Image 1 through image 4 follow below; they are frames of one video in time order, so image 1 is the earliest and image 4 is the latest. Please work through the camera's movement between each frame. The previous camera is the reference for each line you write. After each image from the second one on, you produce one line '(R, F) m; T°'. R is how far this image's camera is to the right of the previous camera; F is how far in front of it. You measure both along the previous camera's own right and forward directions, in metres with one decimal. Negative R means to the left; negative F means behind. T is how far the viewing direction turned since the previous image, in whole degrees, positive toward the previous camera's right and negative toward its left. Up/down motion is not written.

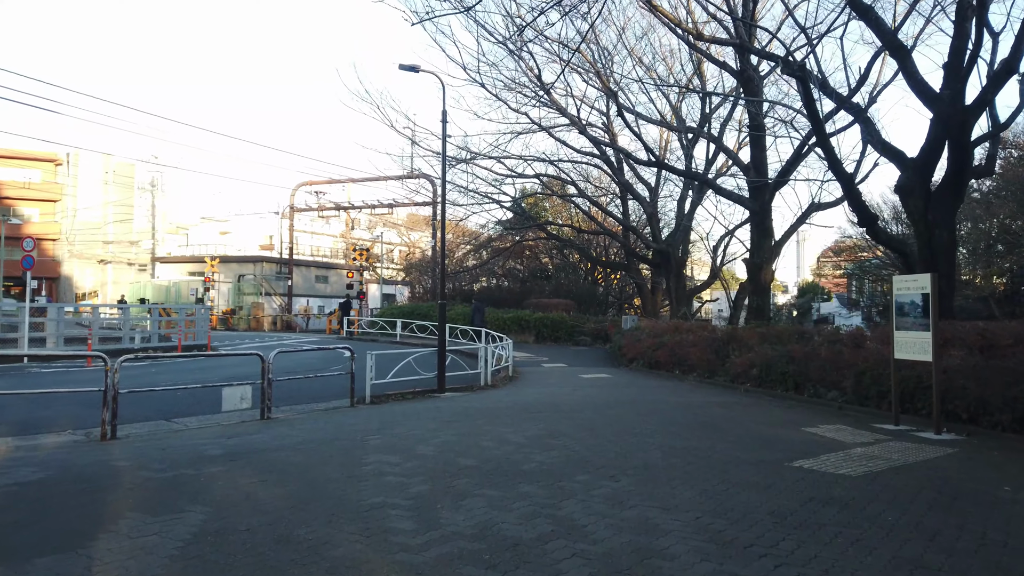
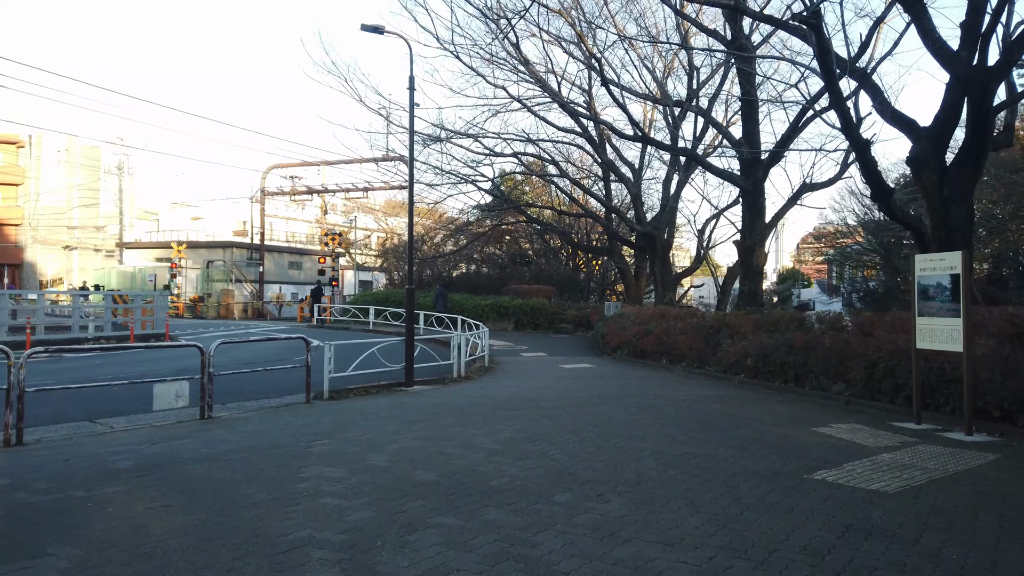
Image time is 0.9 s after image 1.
(+0.1, +1.5) m; +1°
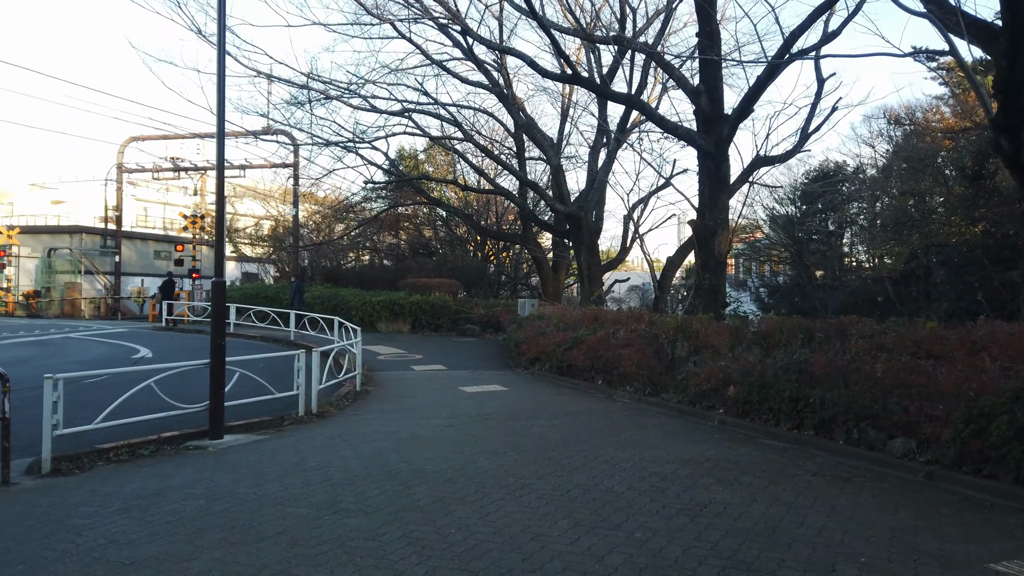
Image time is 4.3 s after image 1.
(+0.5, +5.5) m; +7°
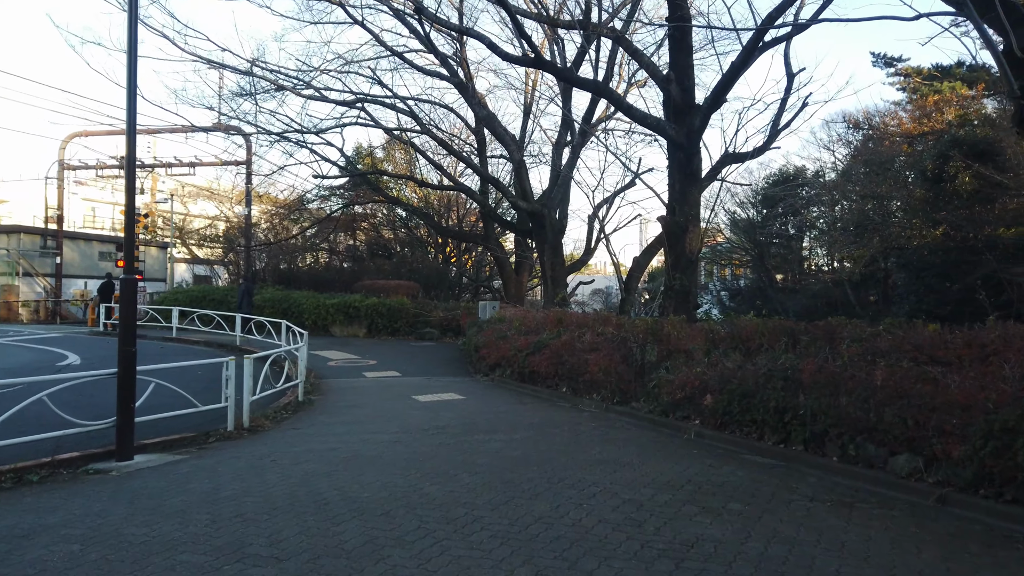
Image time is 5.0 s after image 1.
(+0.1, +1.1) m; +3°
